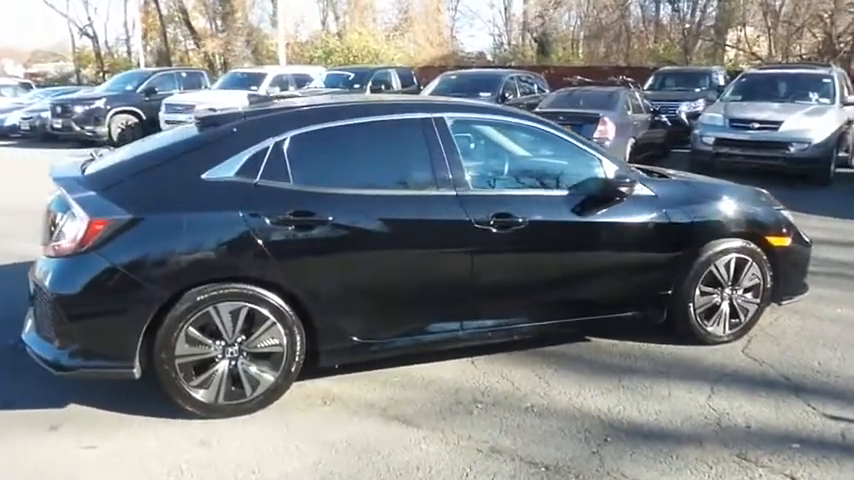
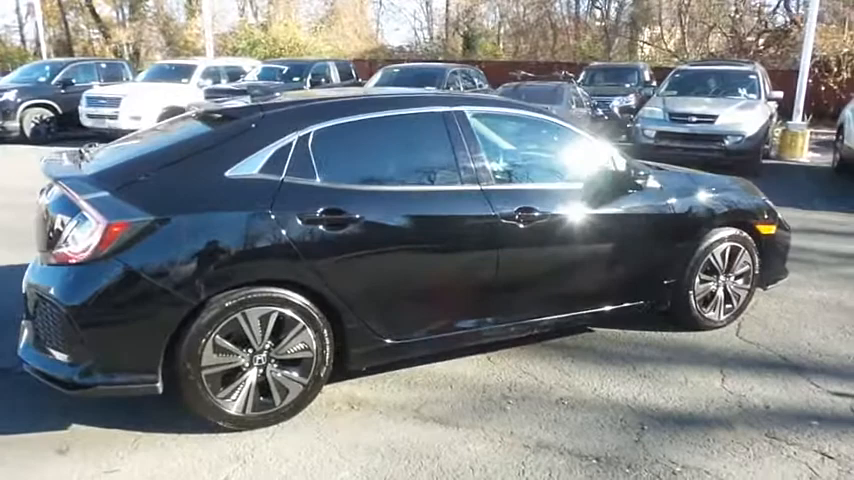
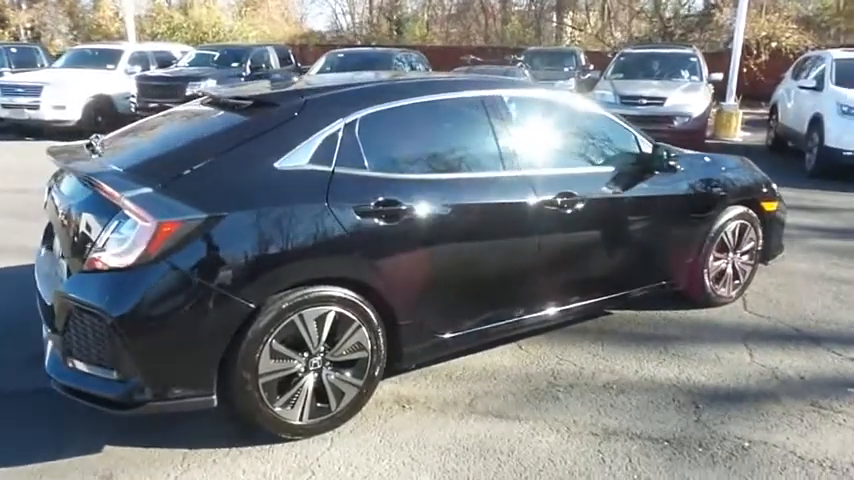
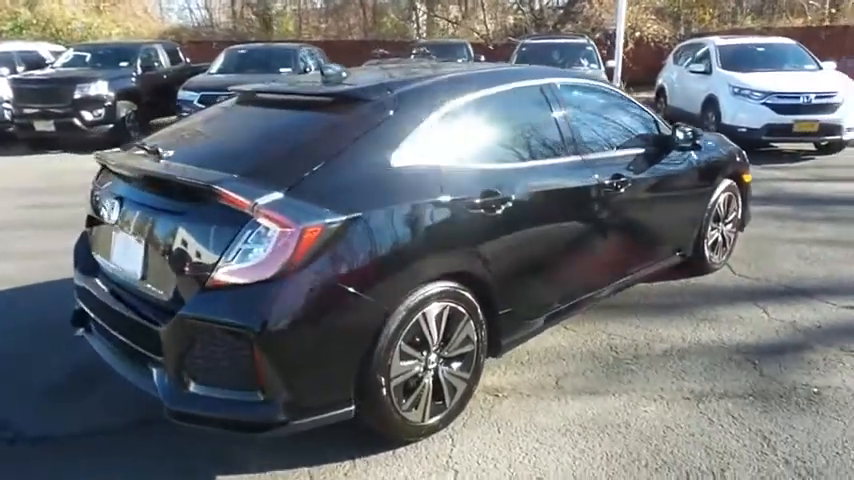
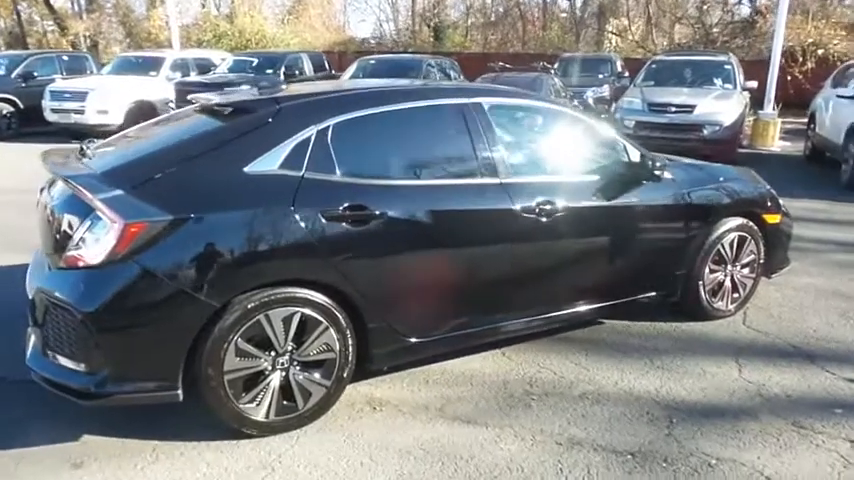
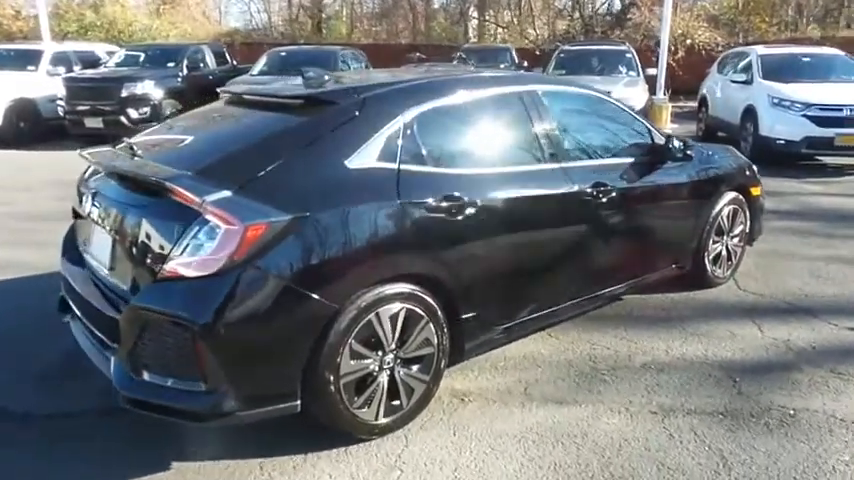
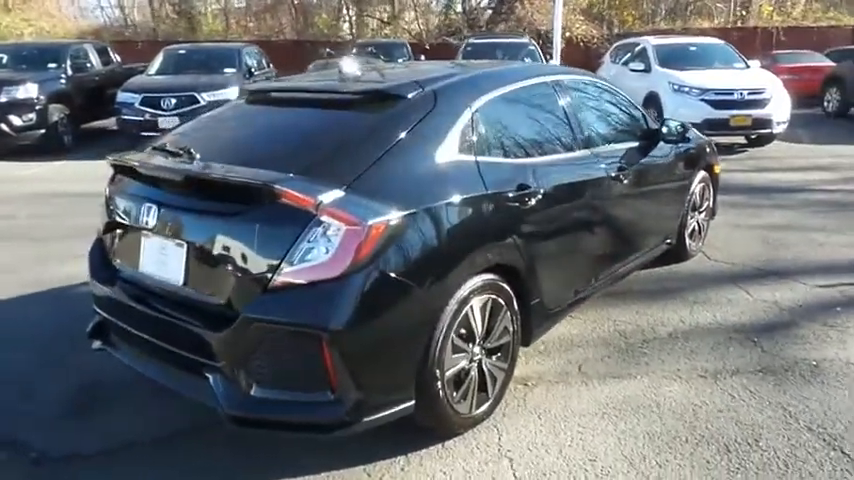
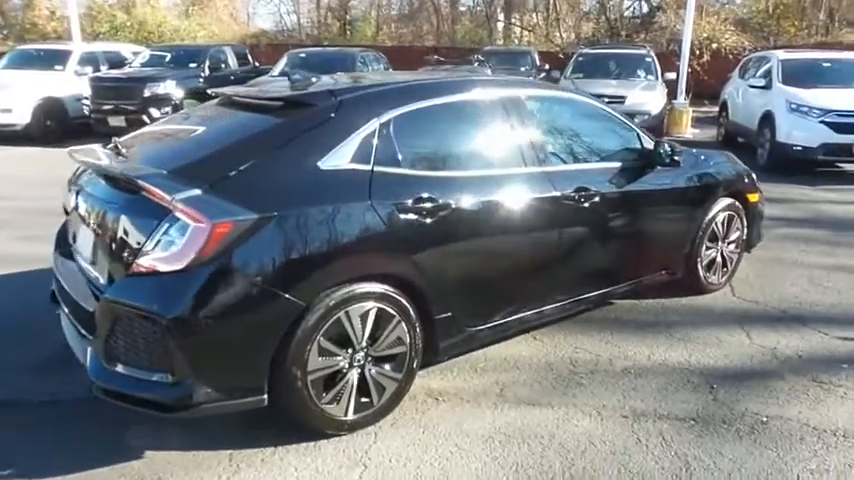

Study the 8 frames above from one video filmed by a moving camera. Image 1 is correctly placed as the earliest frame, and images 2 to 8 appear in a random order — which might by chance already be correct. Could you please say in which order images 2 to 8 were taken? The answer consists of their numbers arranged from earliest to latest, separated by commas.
2, 5, 3, 8, 6, 4, 7
